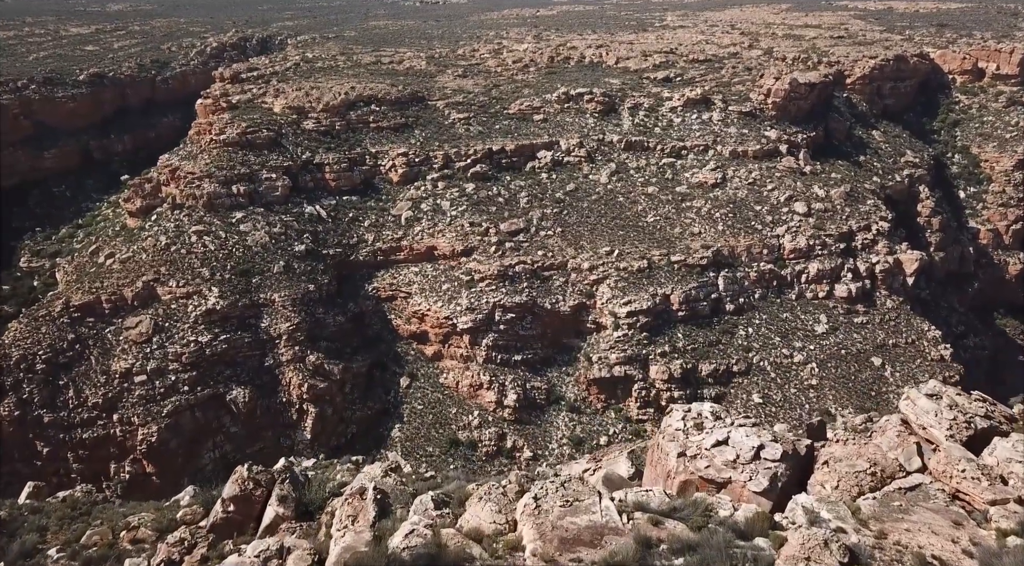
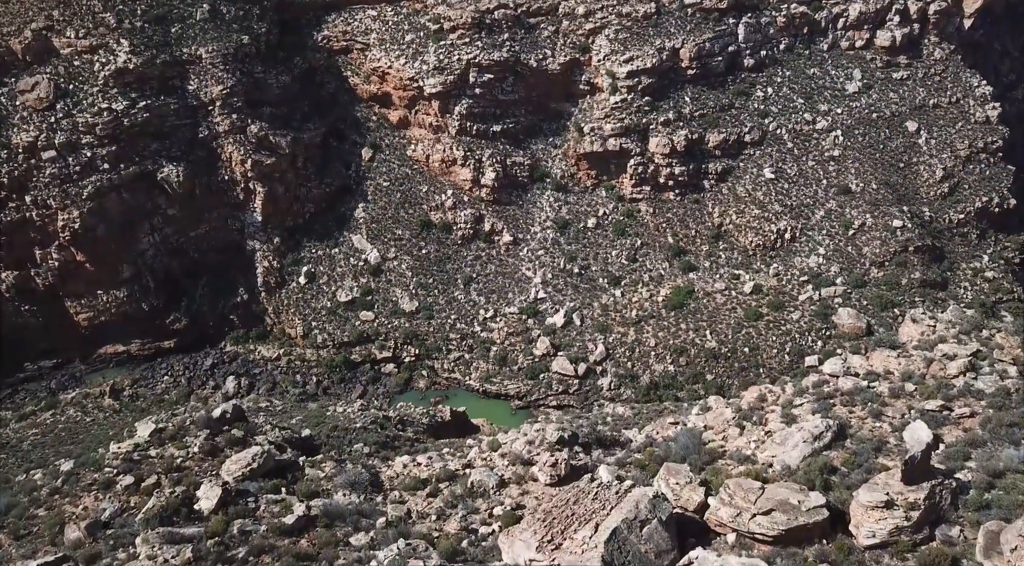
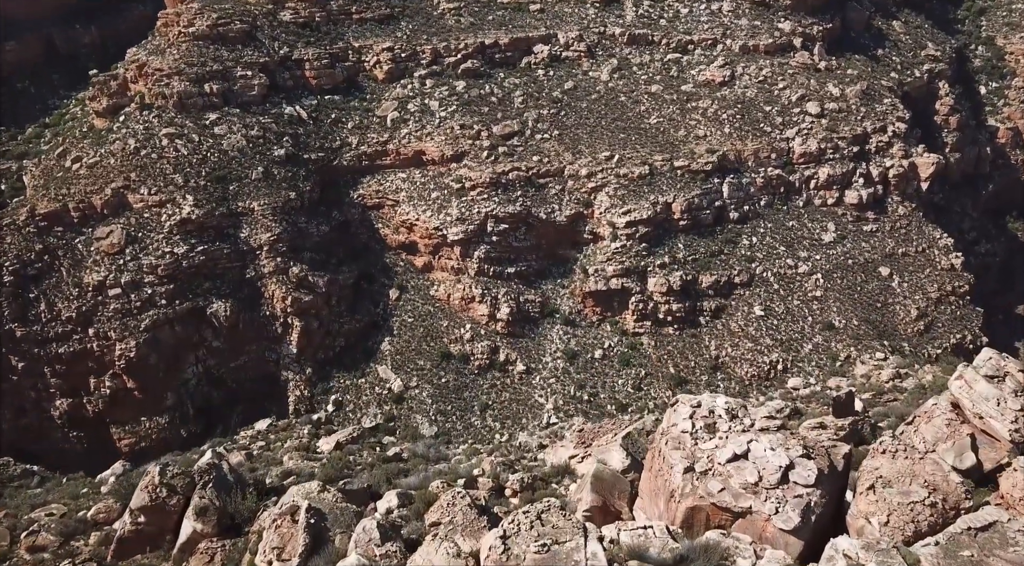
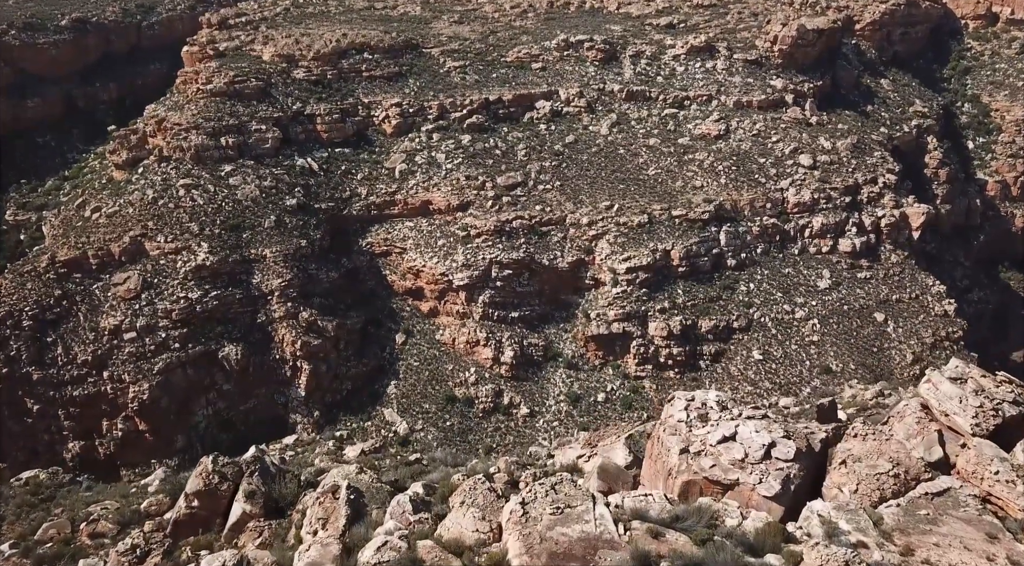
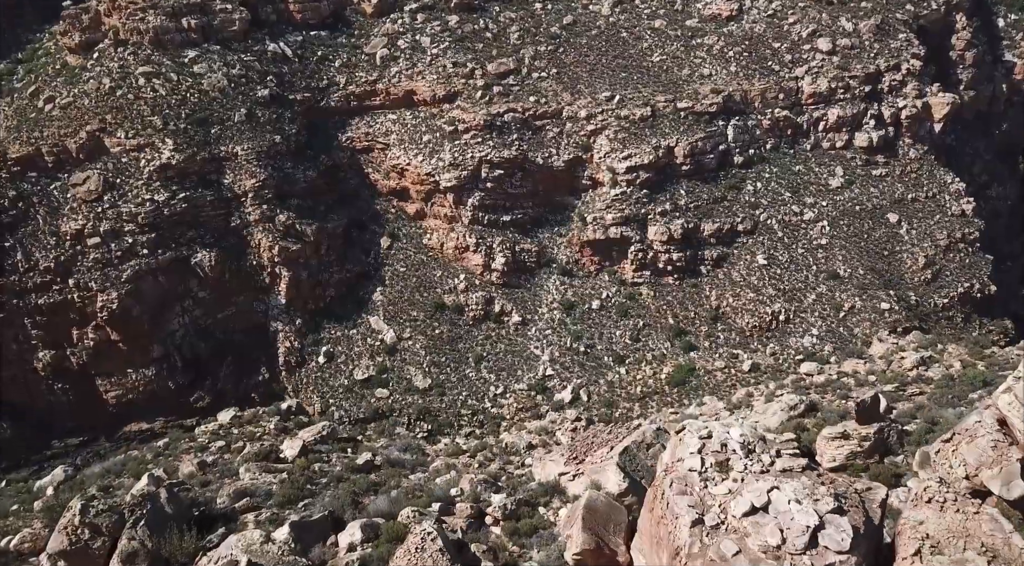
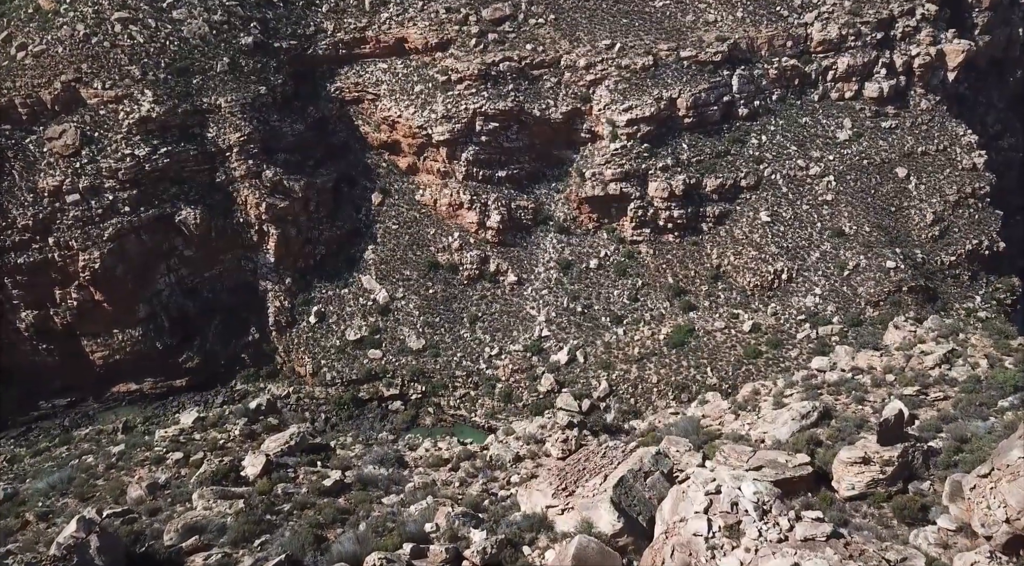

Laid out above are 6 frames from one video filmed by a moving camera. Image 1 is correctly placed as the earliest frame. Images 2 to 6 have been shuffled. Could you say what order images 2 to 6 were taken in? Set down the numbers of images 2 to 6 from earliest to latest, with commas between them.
4, 3, 5, 6, 2
